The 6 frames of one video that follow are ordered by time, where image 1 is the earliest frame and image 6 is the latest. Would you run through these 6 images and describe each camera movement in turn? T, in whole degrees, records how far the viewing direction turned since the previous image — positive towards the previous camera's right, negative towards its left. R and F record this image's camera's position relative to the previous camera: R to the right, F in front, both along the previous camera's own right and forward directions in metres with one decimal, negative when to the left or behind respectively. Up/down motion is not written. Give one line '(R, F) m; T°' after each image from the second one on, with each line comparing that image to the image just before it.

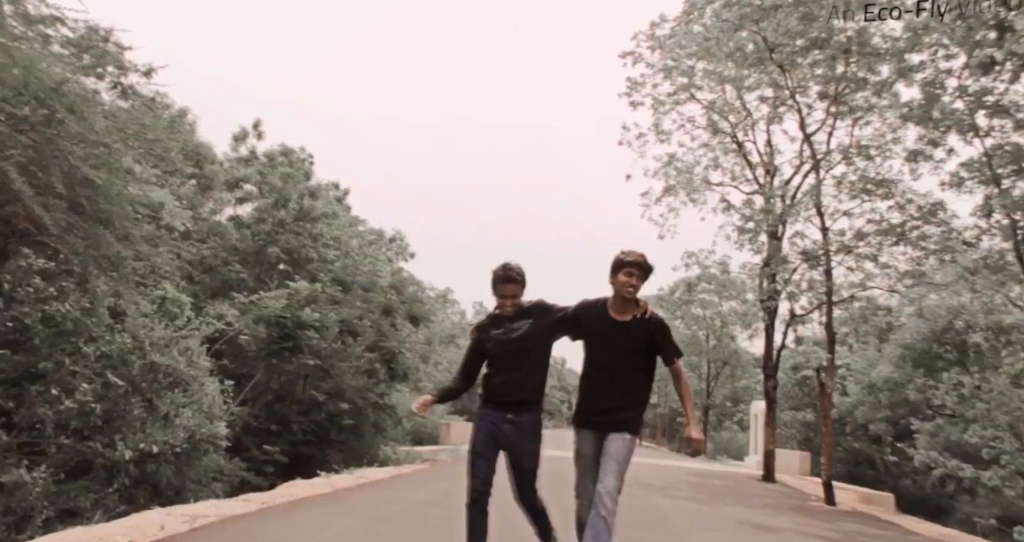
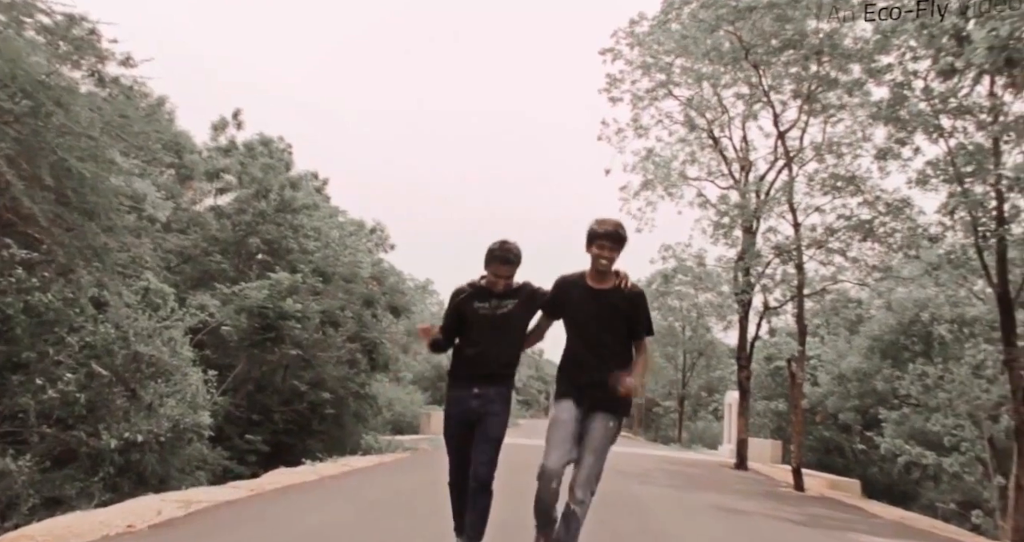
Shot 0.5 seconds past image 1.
(-0.1, -0.3) m; +2°
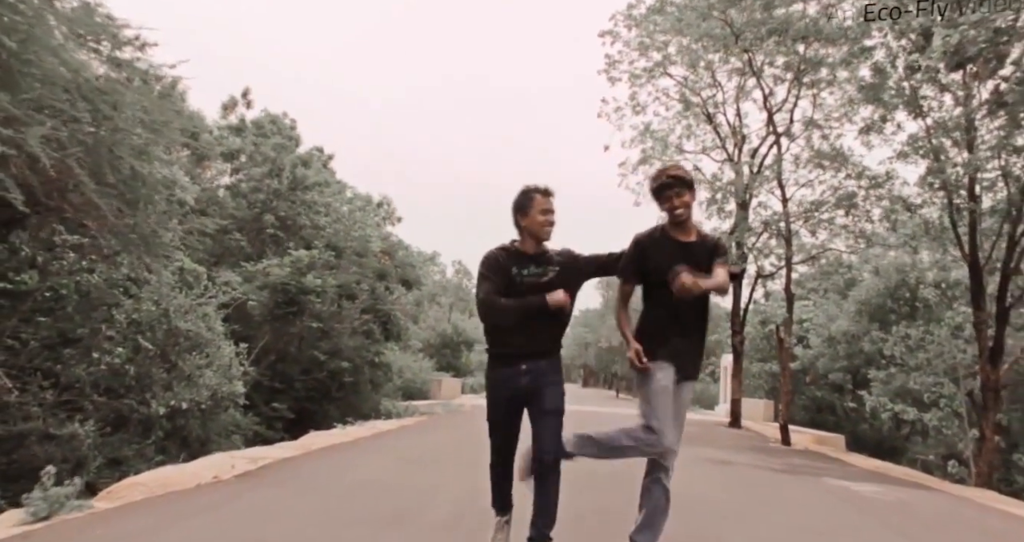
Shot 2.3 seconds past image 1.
(-0.2, -1.0) m; 0°
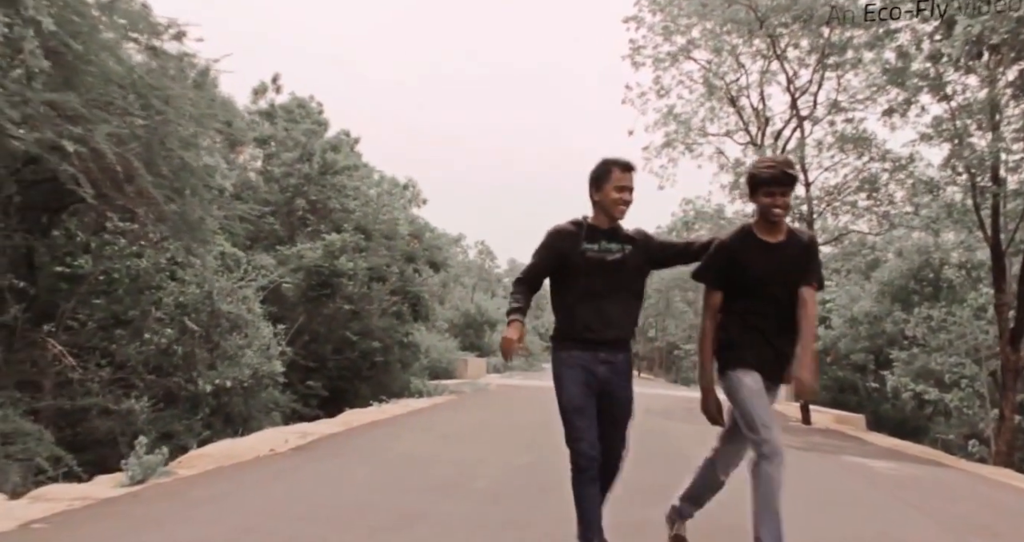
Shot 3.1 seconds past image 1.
(-0.1, -0.4) m; -2°
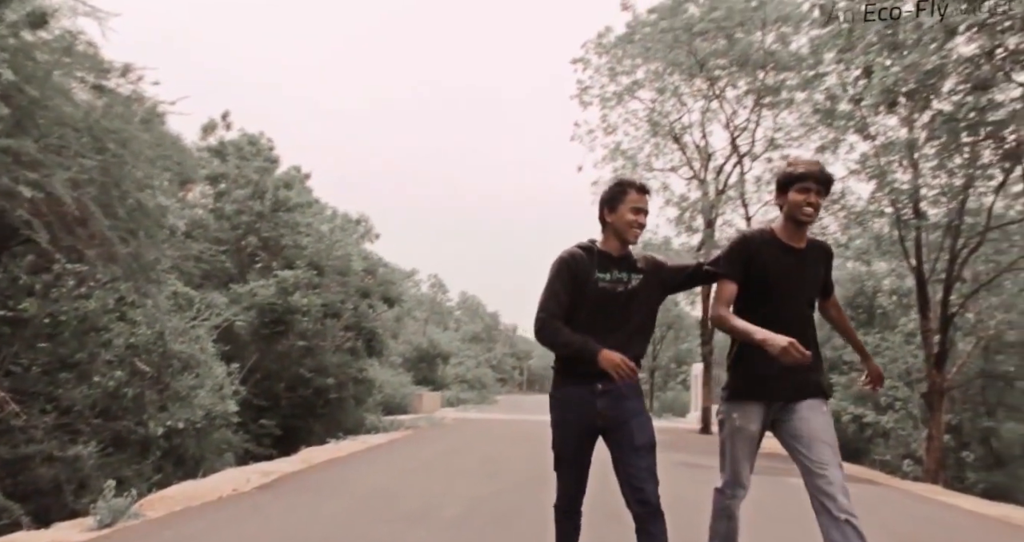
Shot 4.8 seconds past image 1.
(-0.1, -0.3) m; +4°
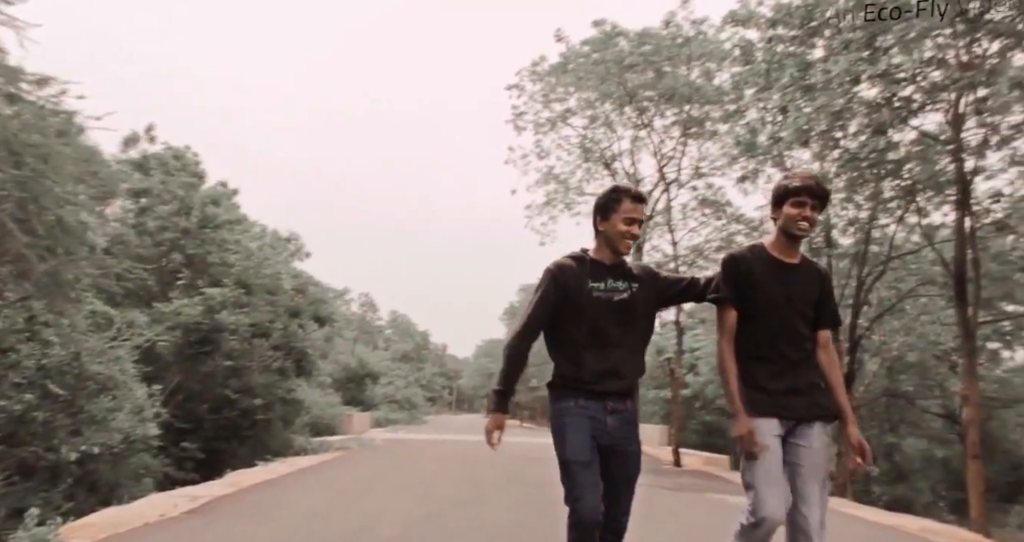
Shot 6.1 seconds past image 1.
(-0.1, -0.2) m; +6°
